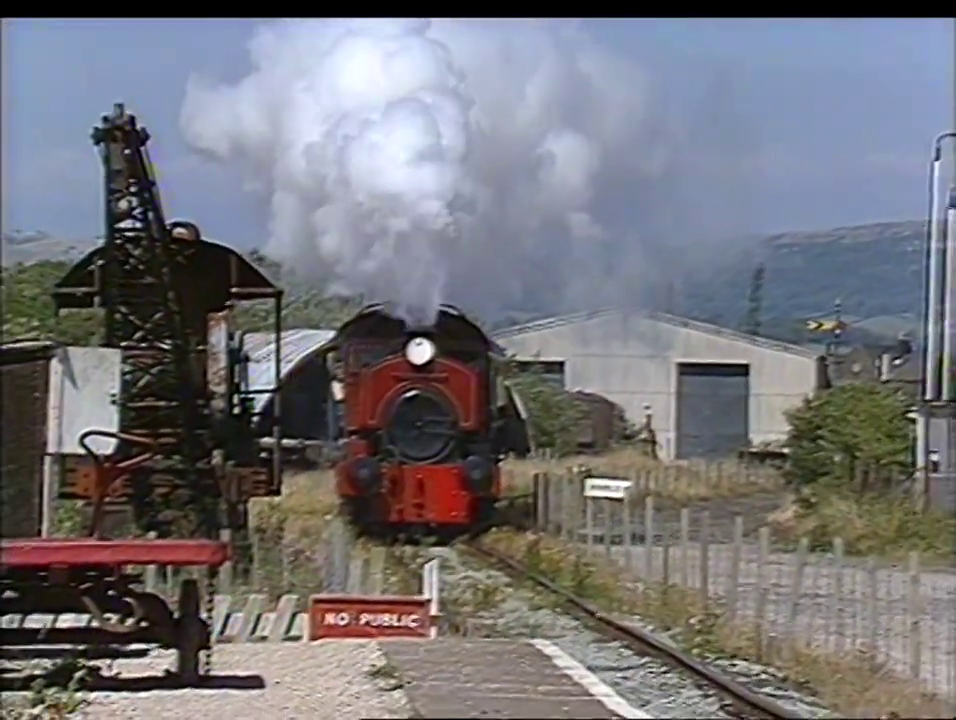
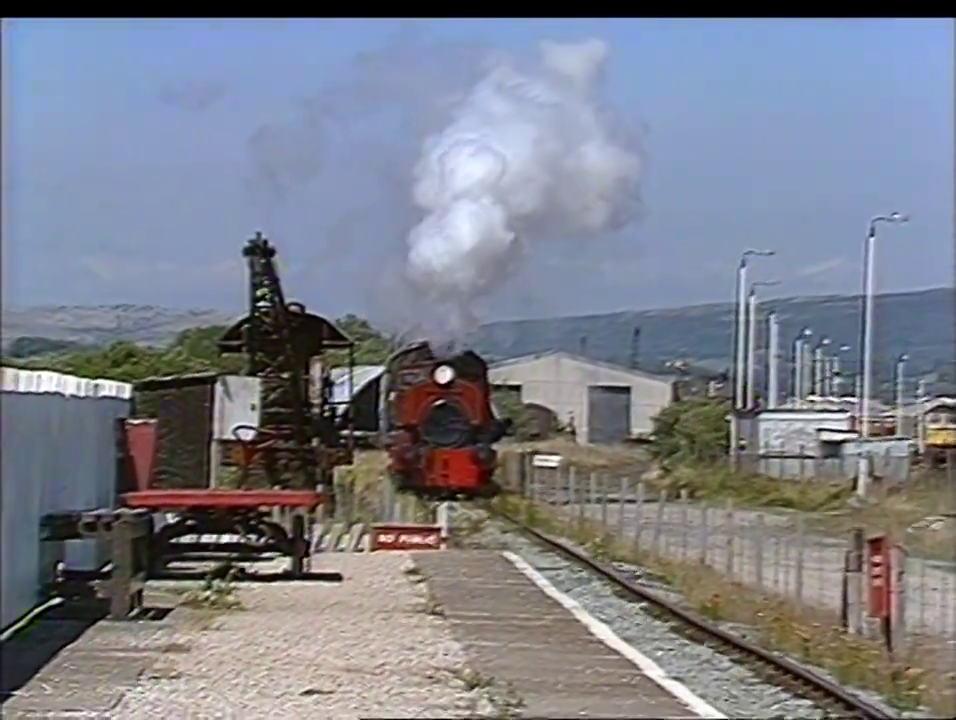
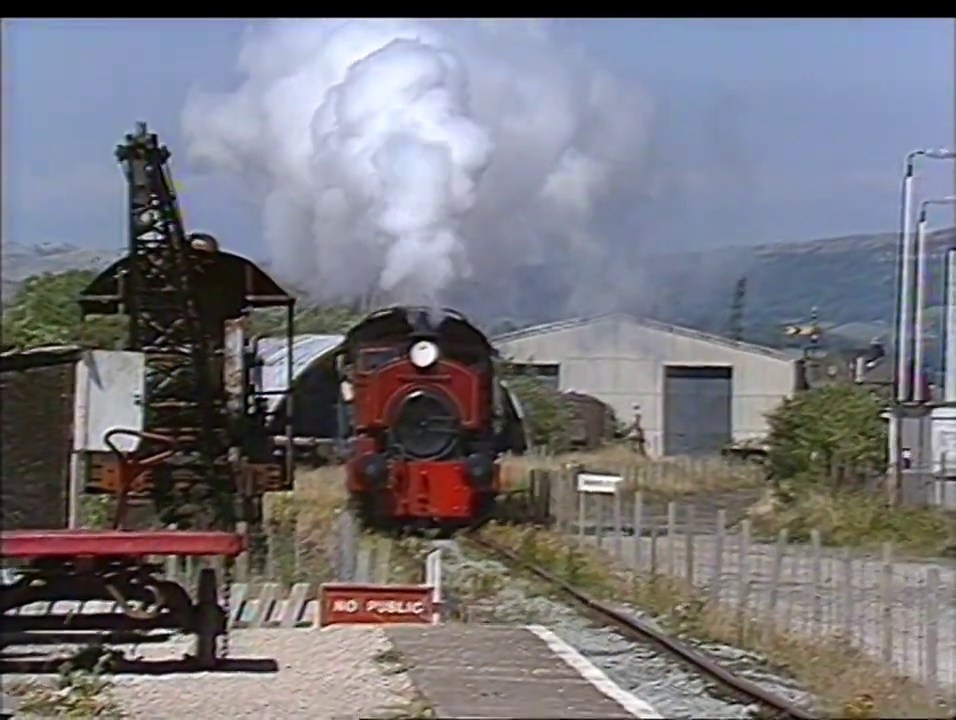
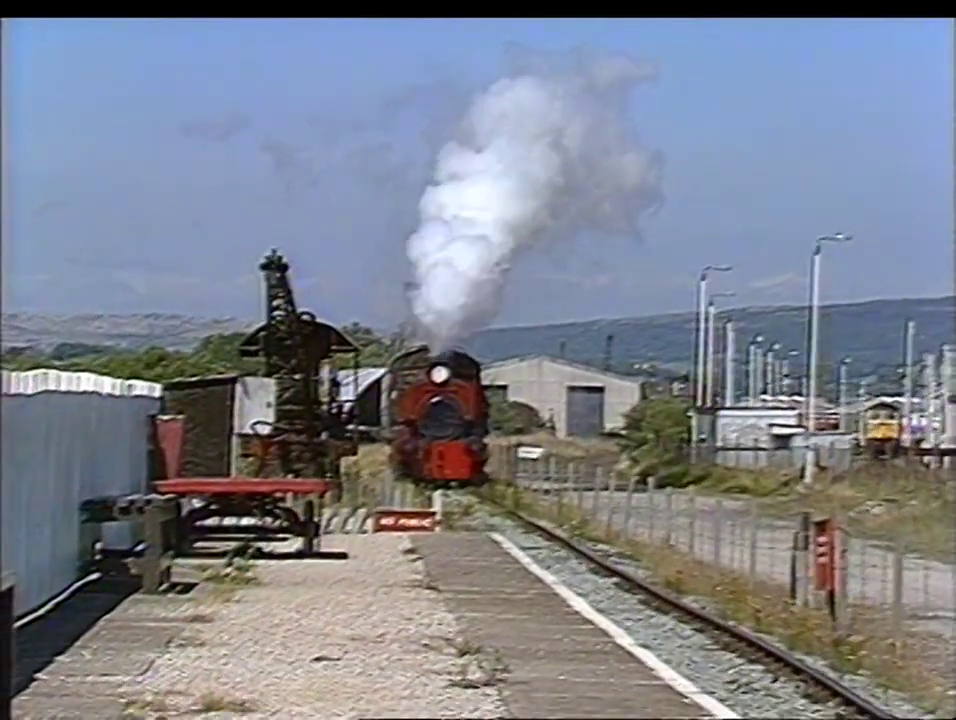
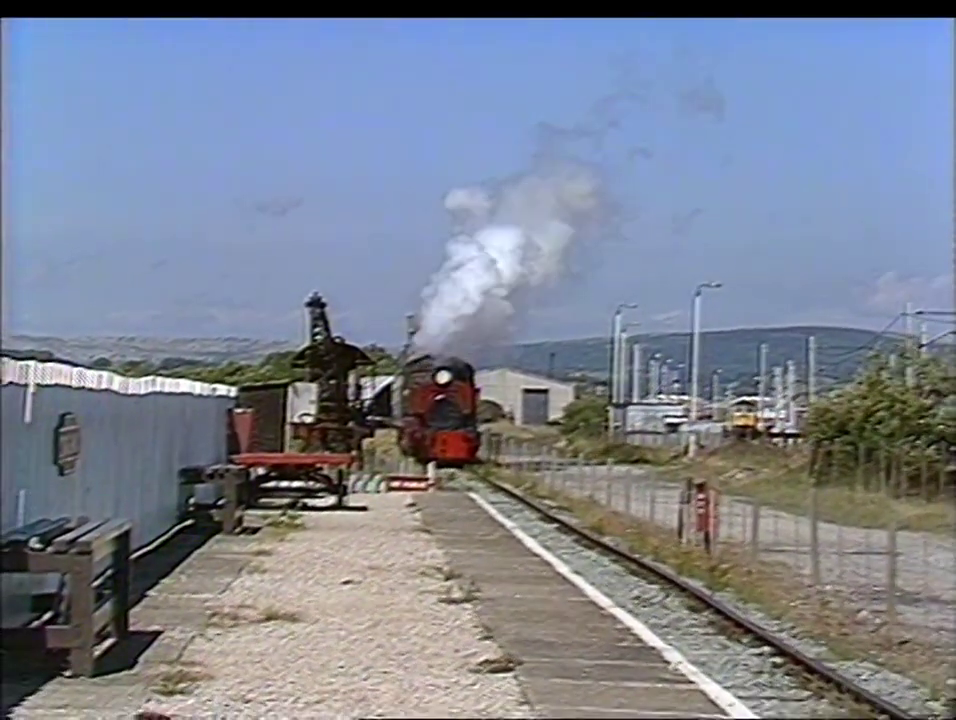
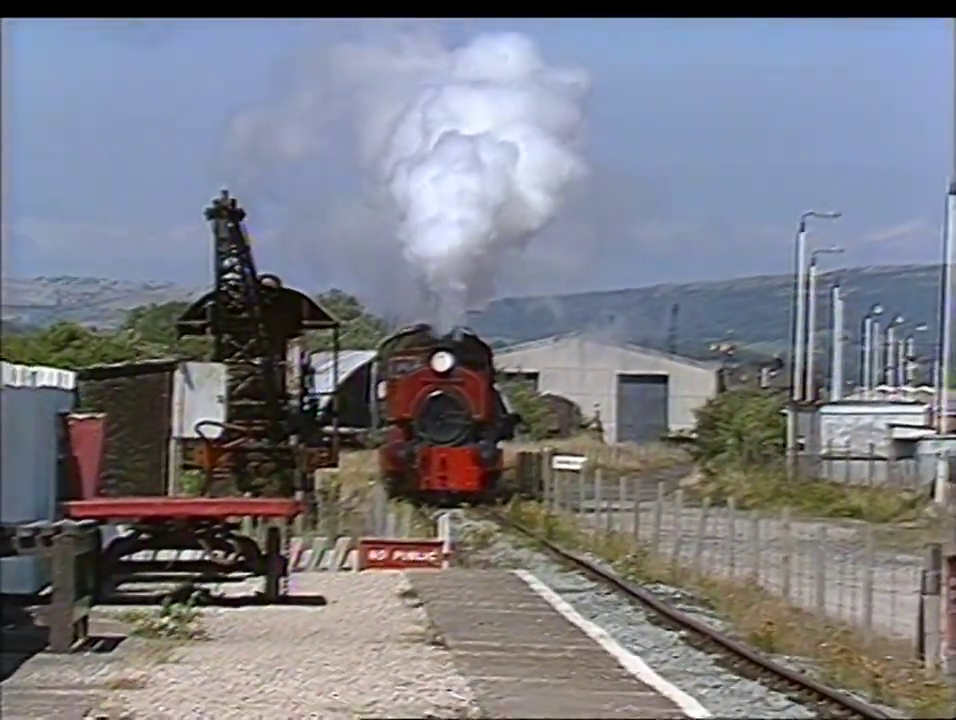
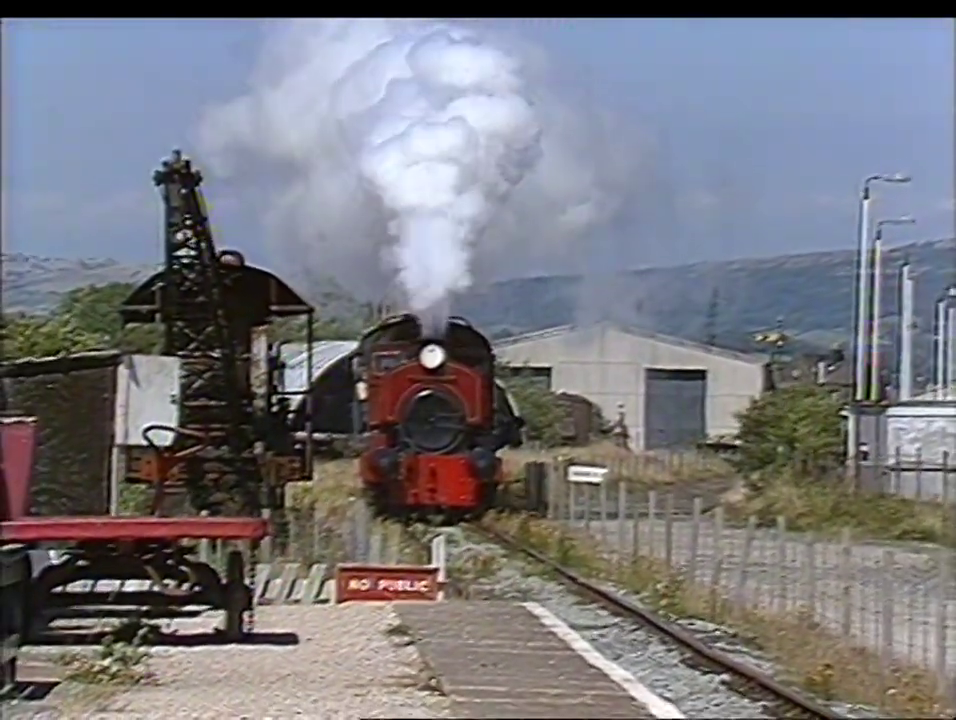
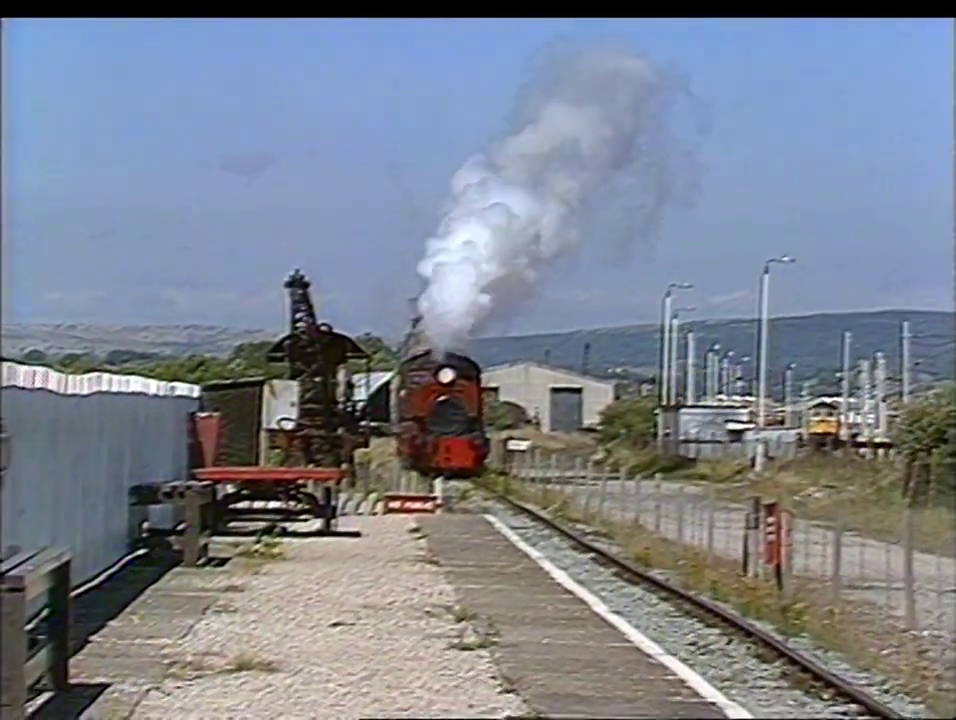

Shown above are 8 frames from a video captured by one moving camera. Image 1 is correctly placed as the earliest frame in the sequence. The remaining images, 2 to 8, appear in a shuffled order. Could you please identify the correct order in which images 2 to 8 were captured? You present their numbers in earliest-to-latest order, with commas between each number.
3, 7, 6, 2, 4, 8, 5
